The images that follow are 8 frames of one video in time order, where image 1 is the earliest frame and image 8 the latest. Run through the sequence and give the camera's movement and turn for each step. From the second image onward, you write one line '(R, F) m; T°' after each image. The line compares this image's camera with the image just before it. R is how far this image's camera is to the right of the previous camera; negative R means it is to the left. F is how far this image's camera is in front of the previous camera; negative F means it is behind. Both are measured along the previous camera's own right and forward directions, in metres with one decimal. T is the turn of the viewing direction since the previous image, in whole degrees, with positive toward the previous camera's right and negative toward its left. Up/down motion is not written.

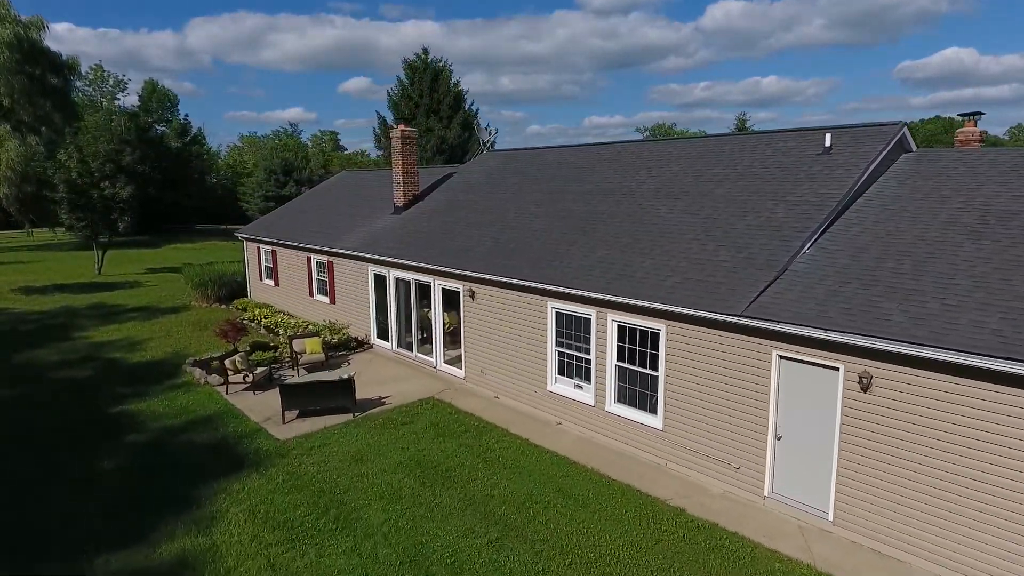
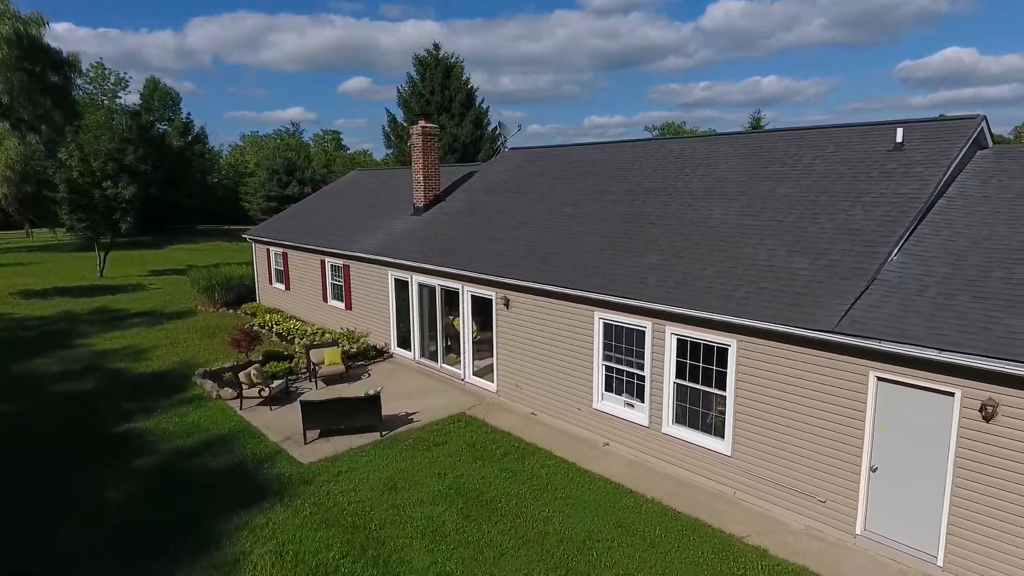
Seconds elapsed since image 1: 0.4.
(-0.7, +0.9) m; 0°
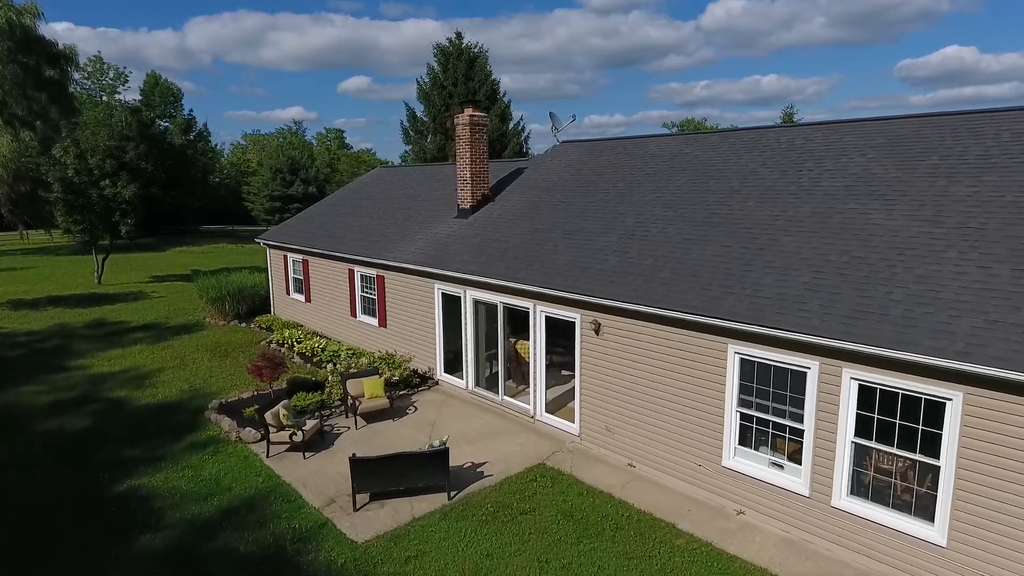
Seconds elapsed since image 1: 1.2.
(-1.4, +2.1) m; 0°
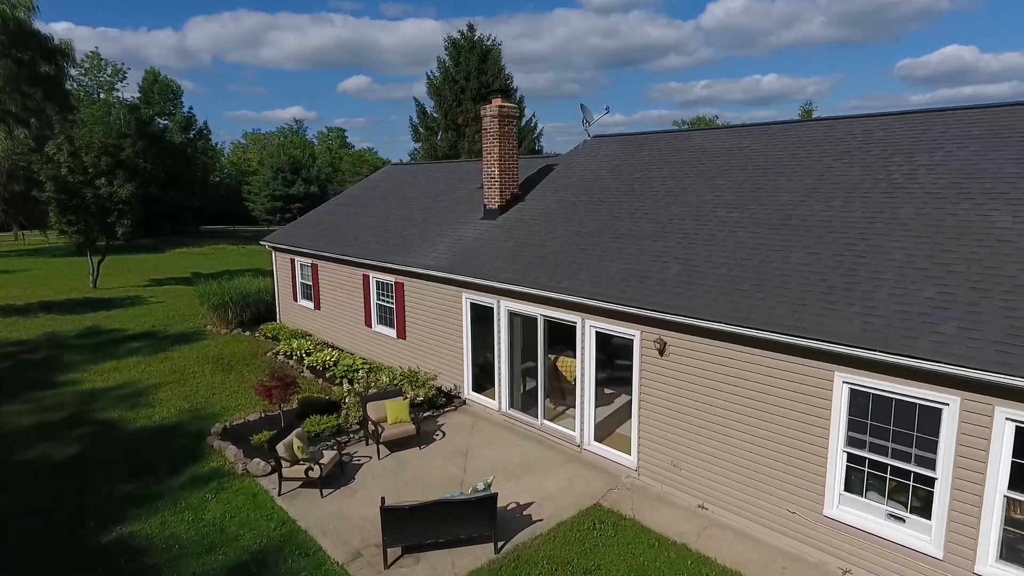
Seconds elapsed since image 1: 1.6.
(-0.7, +1.2) m; 0°
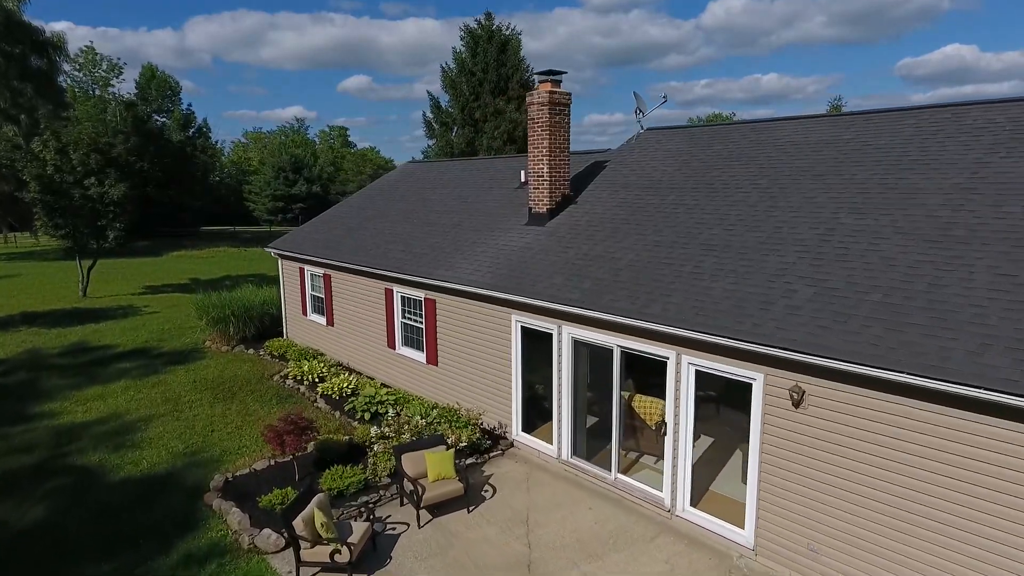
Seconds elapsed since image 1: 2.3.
(-0.9, +1.8) m; 0°
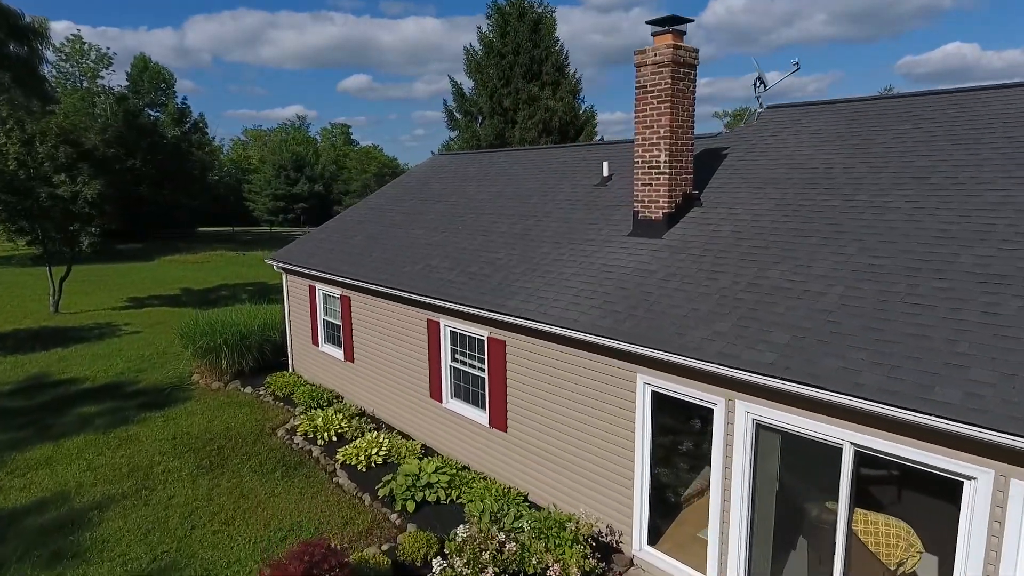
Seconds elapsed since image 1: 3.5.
(-1.2, +3.1) m; 0°
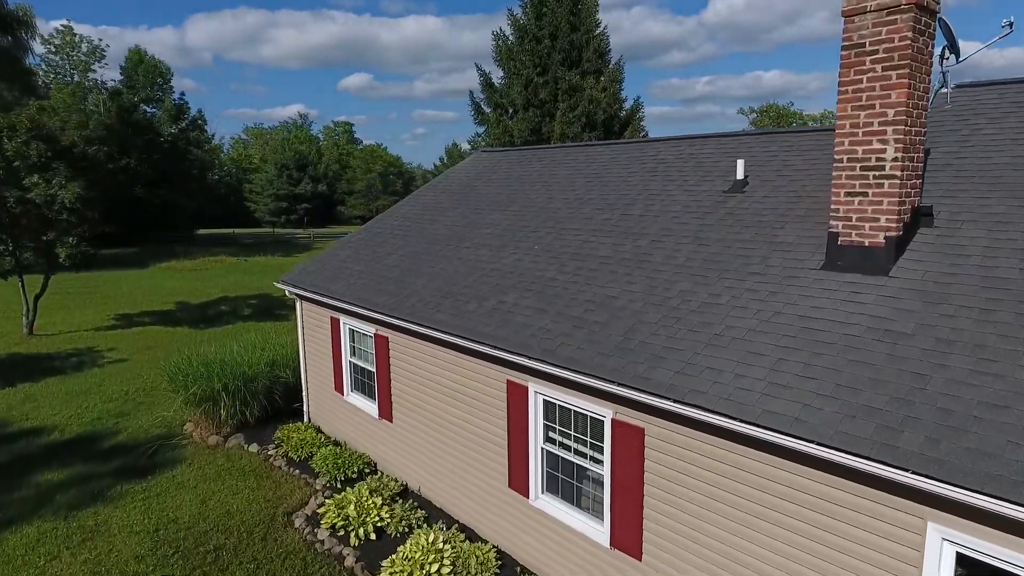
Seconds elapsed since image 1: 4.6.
(-1.2, +2.5) m; 0°
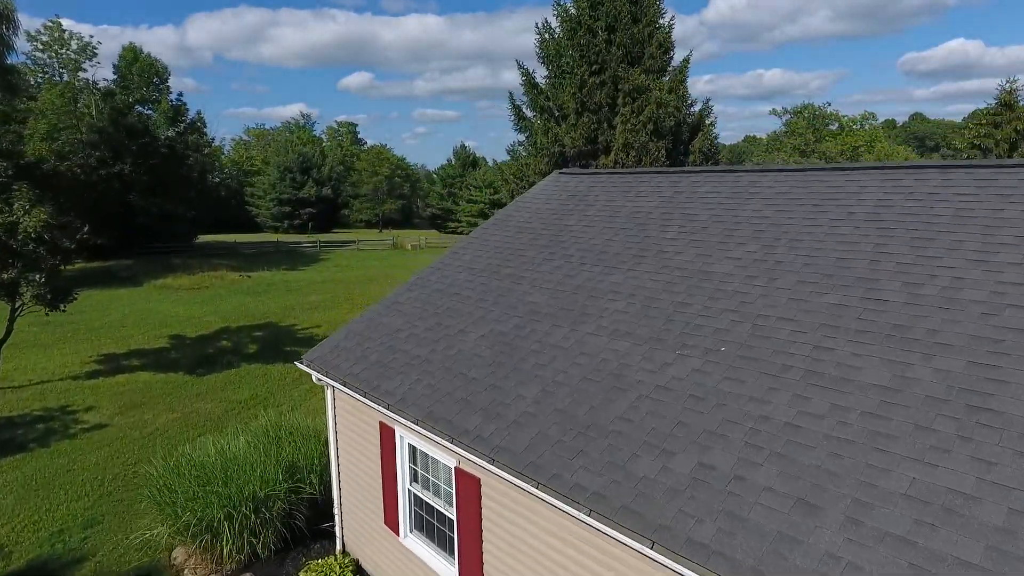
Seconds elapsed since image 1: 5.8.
(-1.4, +2.9) m; 0°
